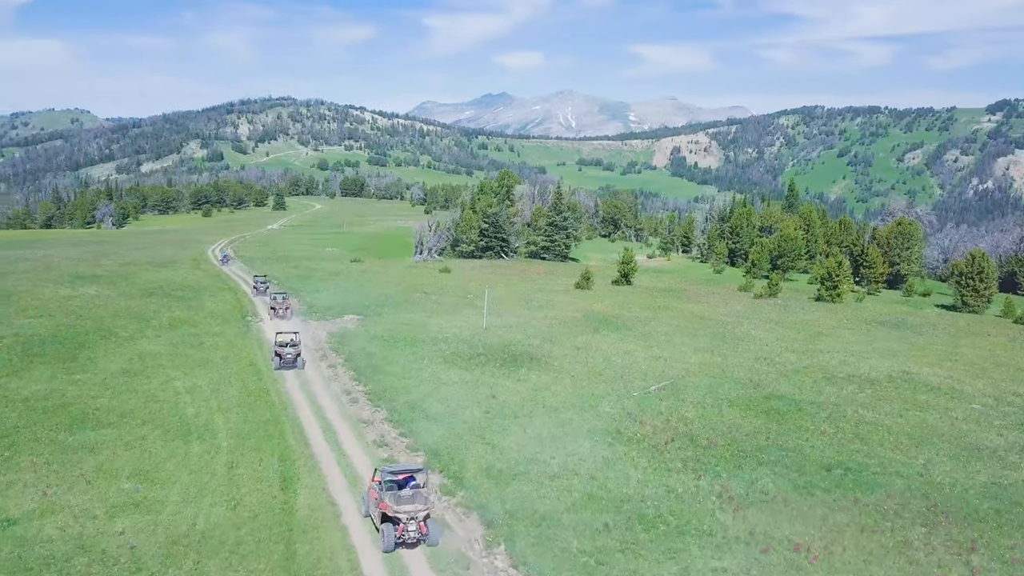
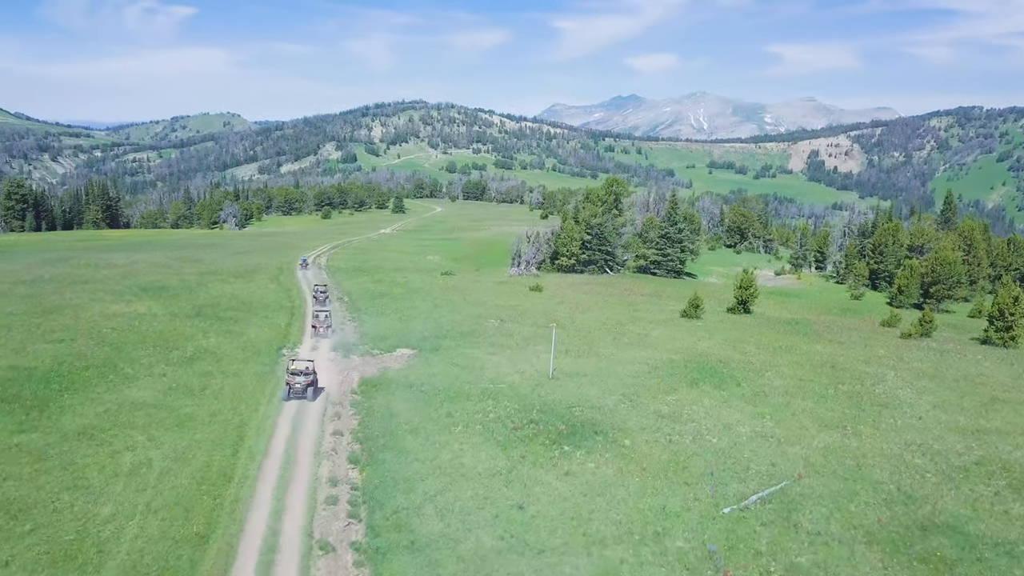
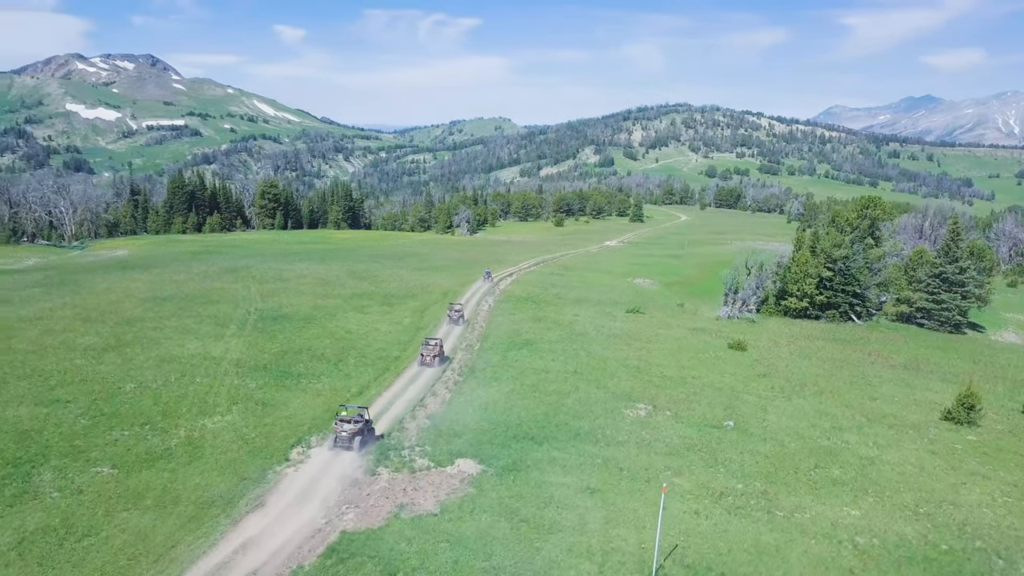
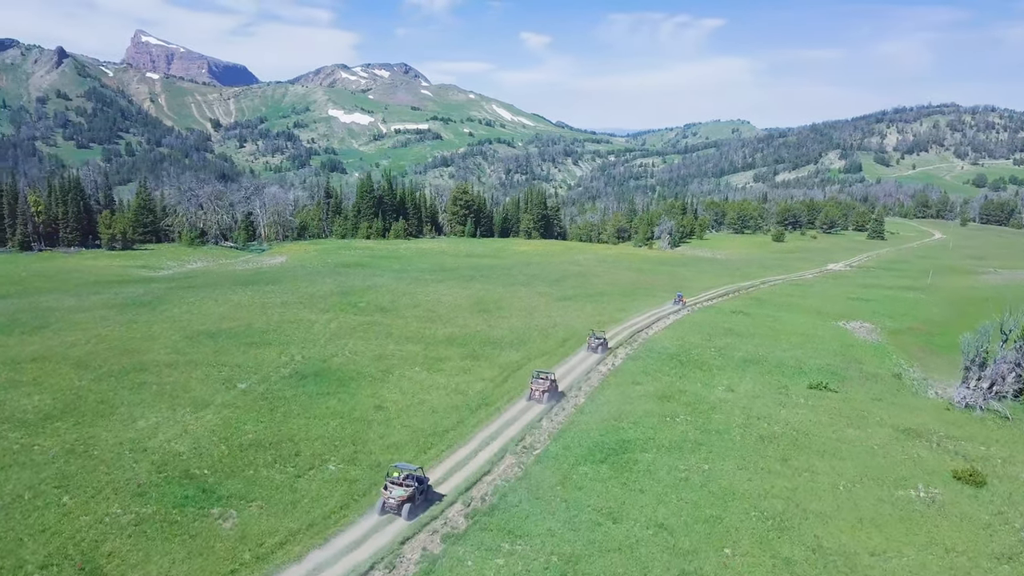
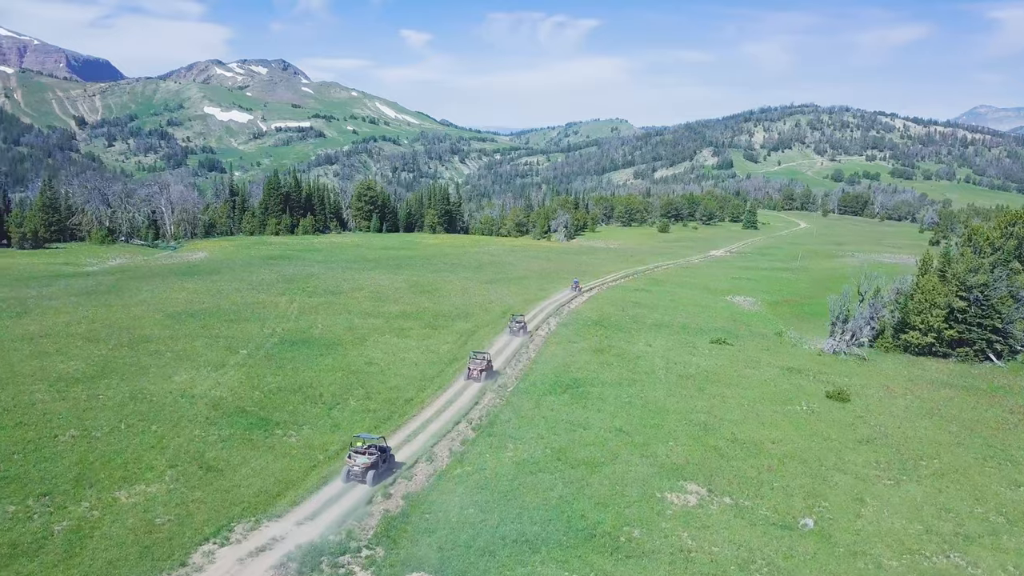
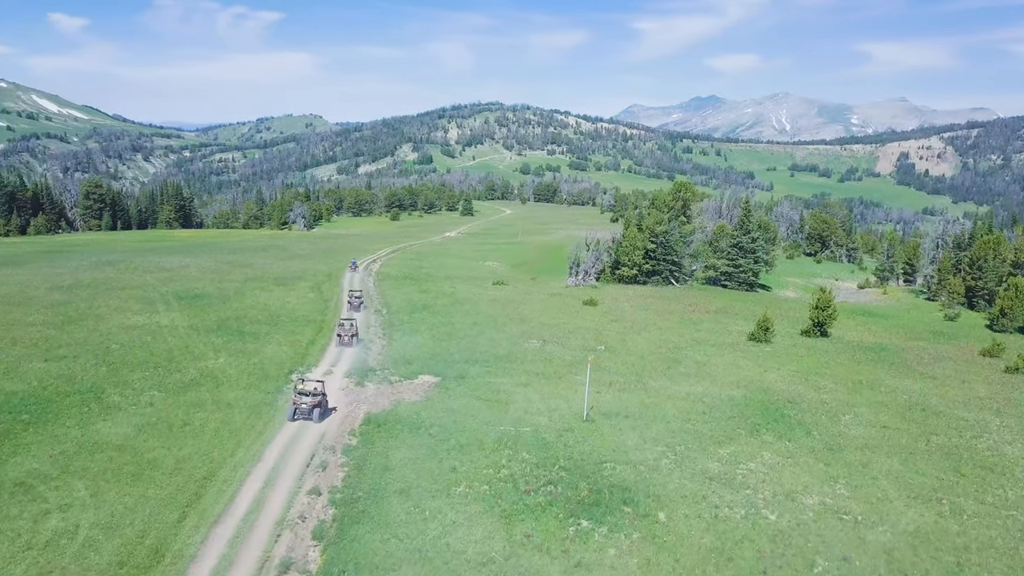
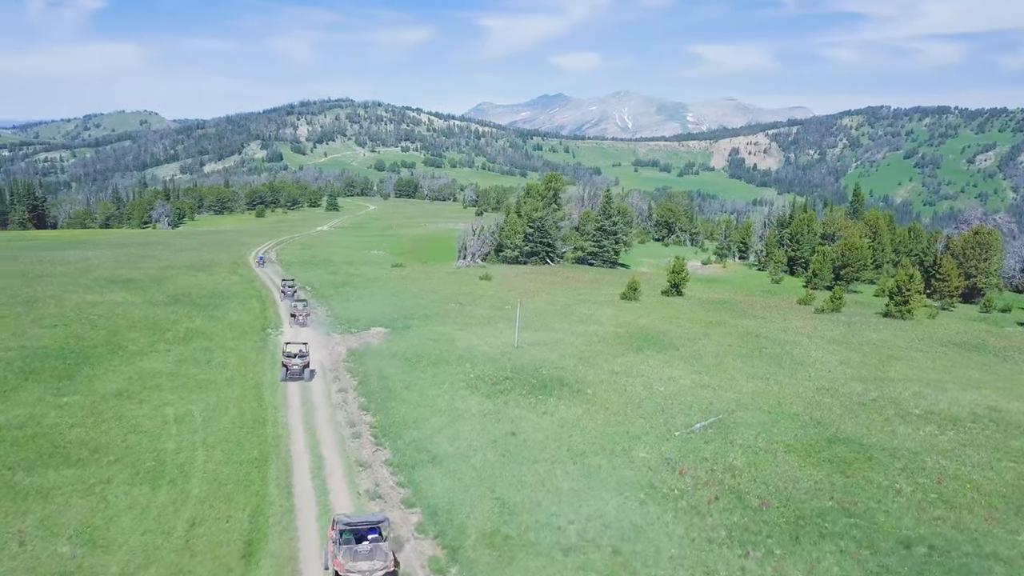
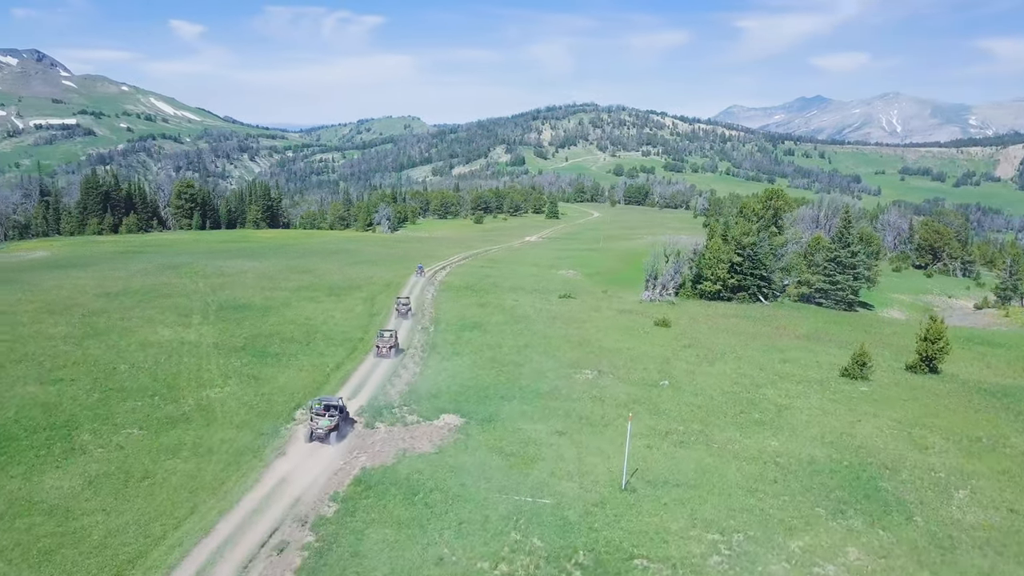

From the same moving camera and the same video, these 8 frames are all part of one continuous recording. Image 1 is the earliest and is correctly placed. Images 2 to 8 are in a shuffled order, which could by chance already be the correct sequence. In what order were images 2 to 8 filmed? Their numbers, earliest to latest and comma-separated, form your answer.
7, 2, 6, 8, 3, 5, 4
